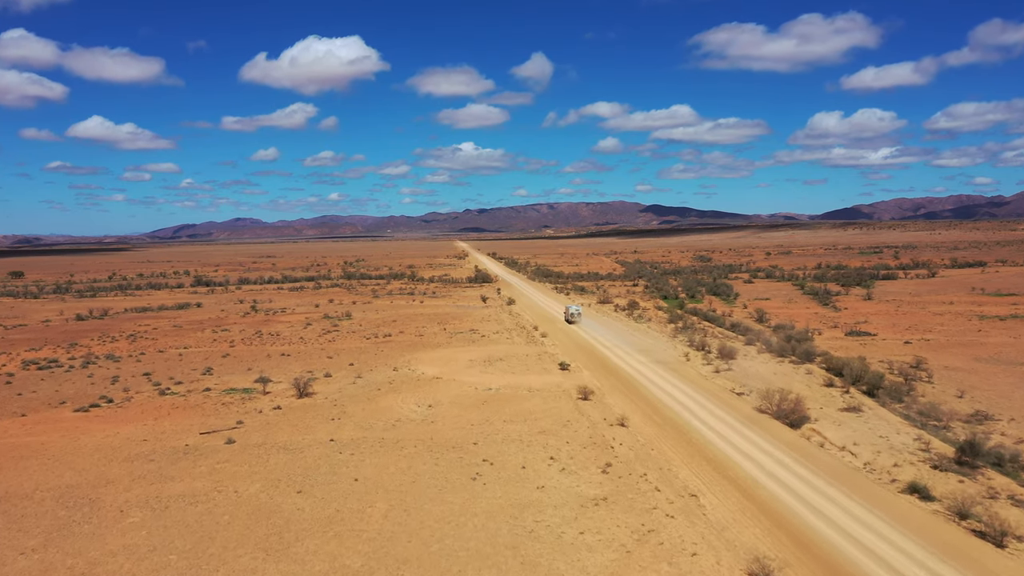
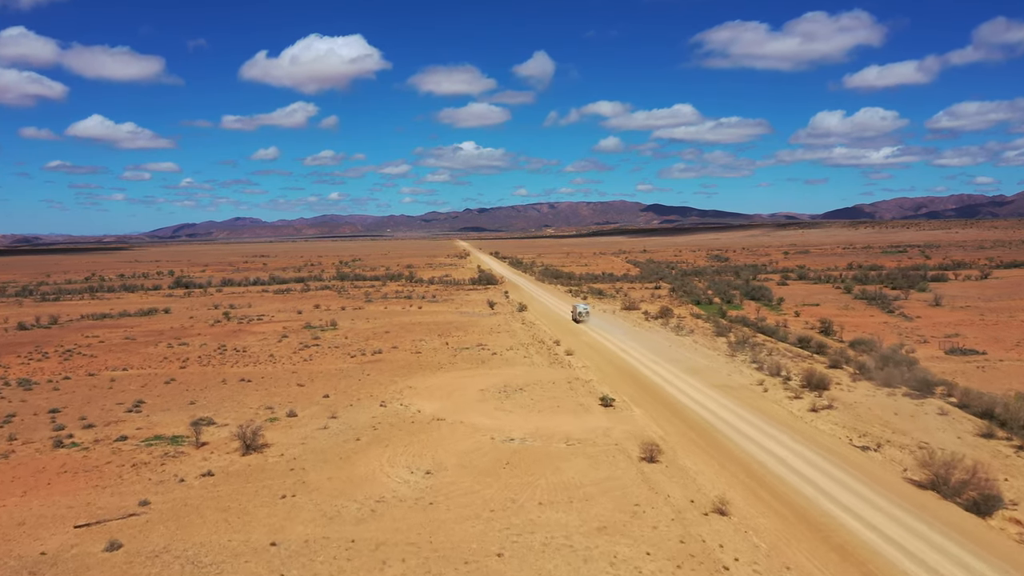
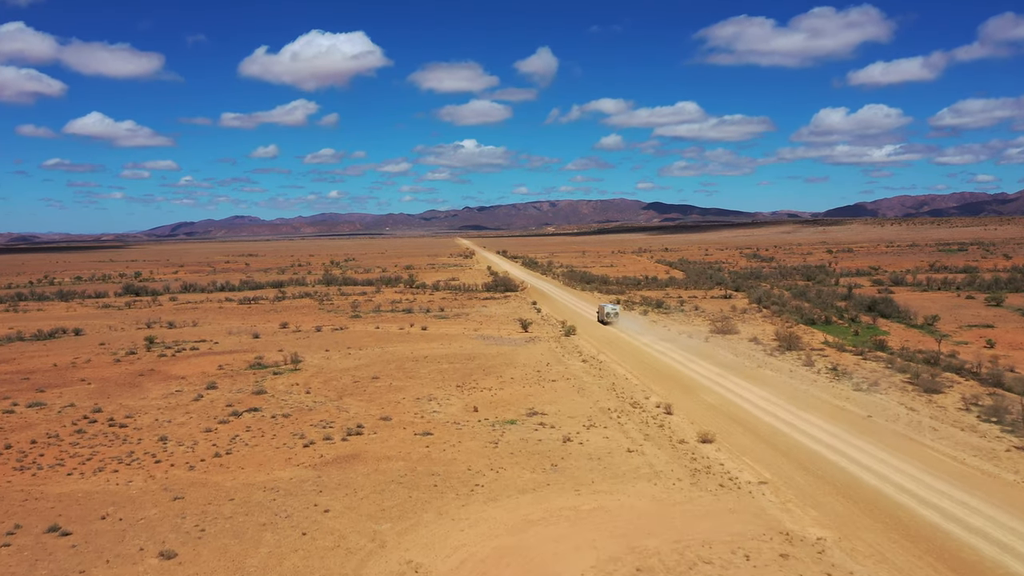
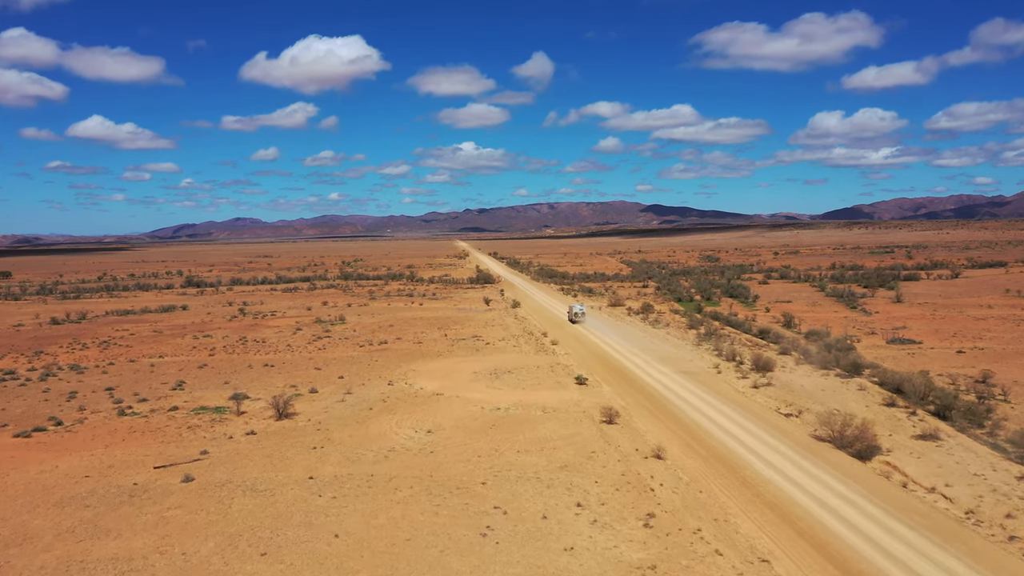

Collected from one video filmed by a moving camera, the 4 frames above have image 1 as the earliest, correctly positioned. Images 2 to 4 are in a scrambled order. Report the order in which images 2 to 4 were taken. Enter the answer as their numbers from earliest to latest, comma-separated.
4, 2, 3
